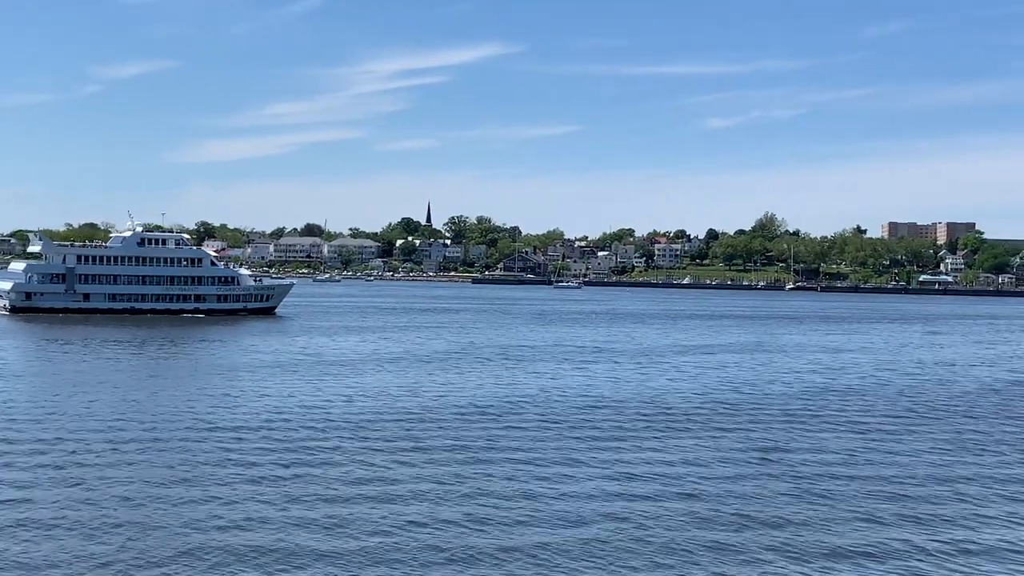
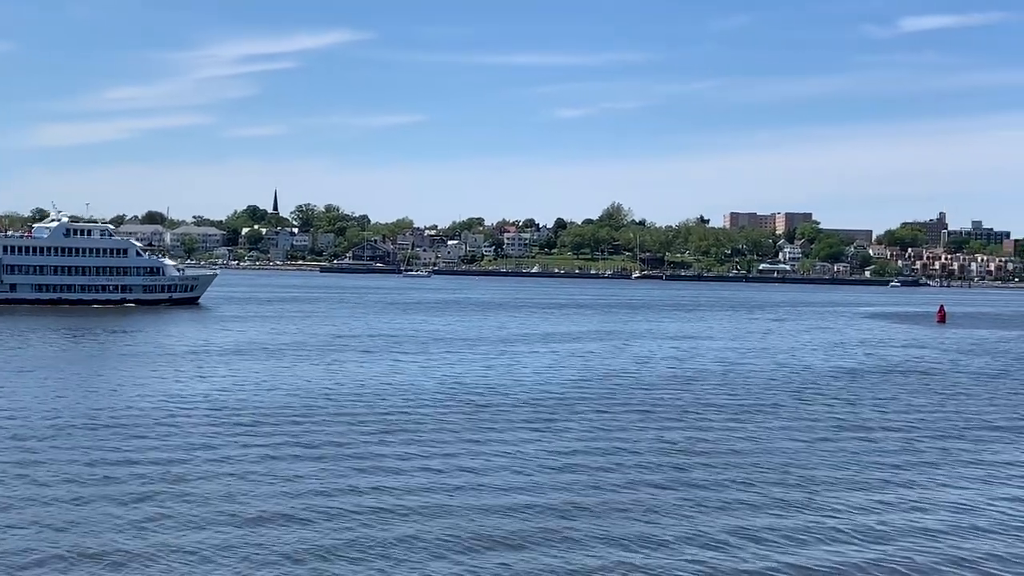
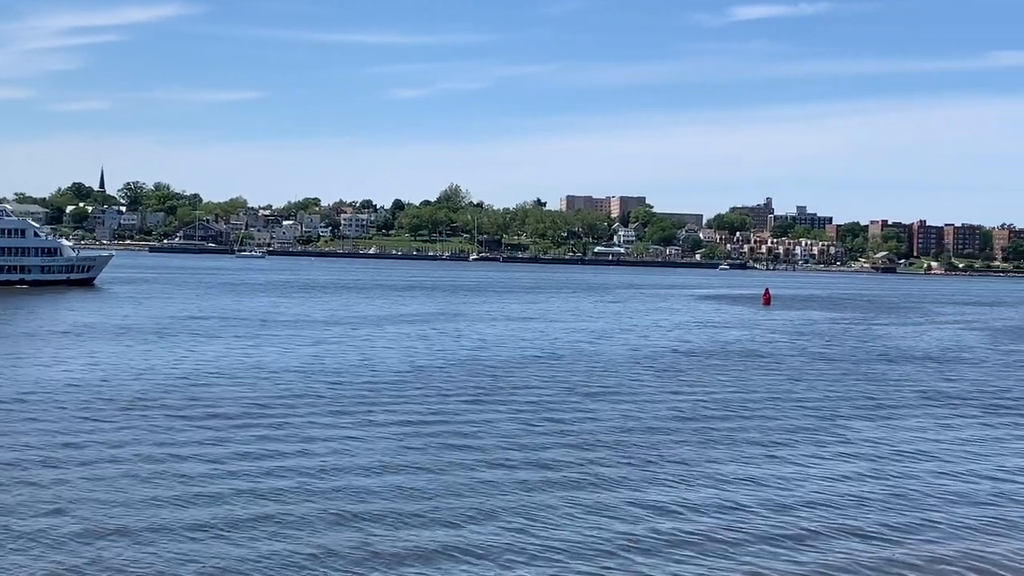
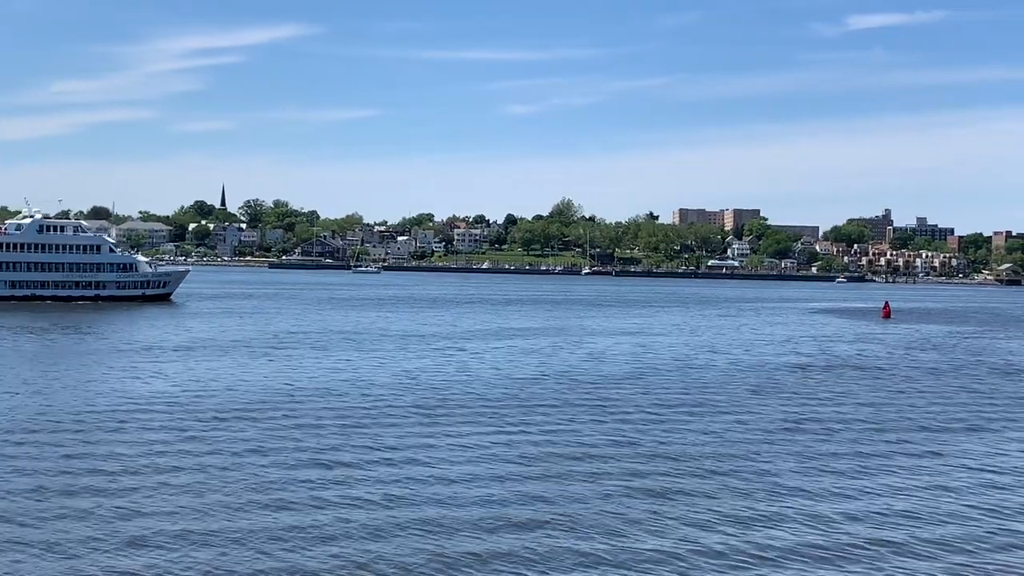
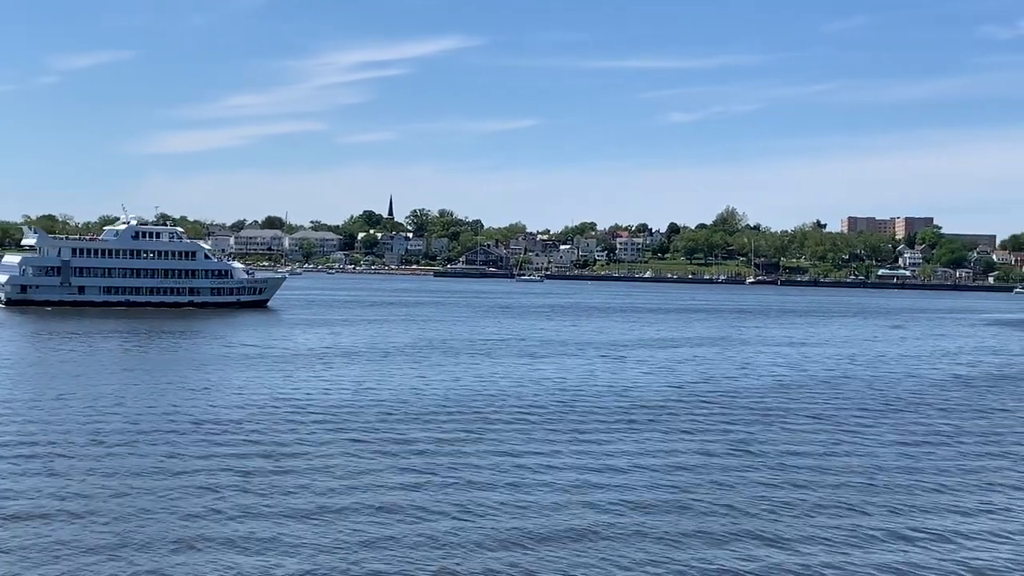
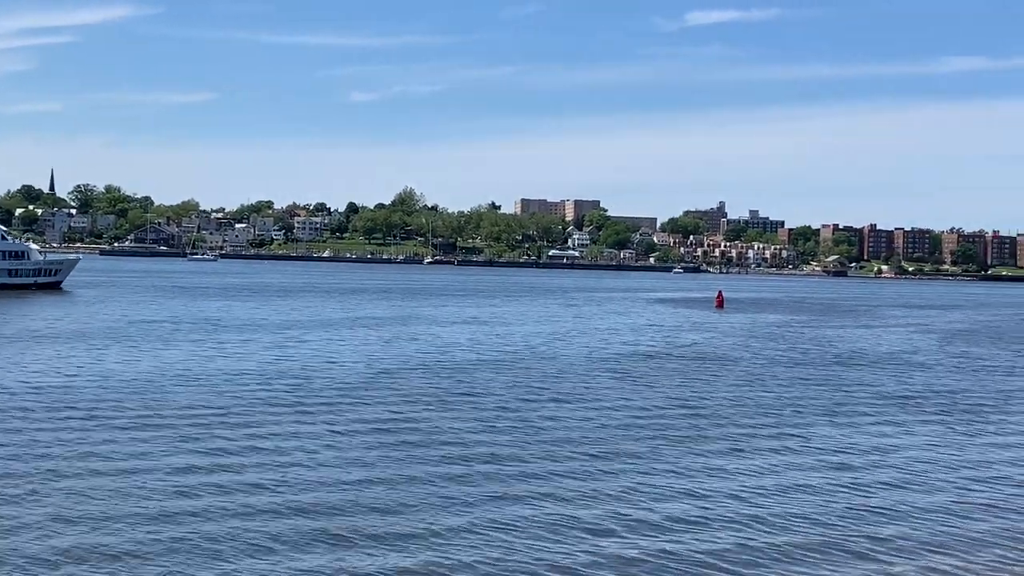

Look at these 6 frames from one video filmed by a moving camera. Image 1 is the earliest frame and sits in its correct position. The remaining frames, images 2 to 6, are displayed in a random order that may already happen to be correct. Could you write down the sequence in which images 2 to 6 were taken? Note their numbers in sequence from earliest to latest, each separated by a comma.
5, 2, 4, 3, 6
